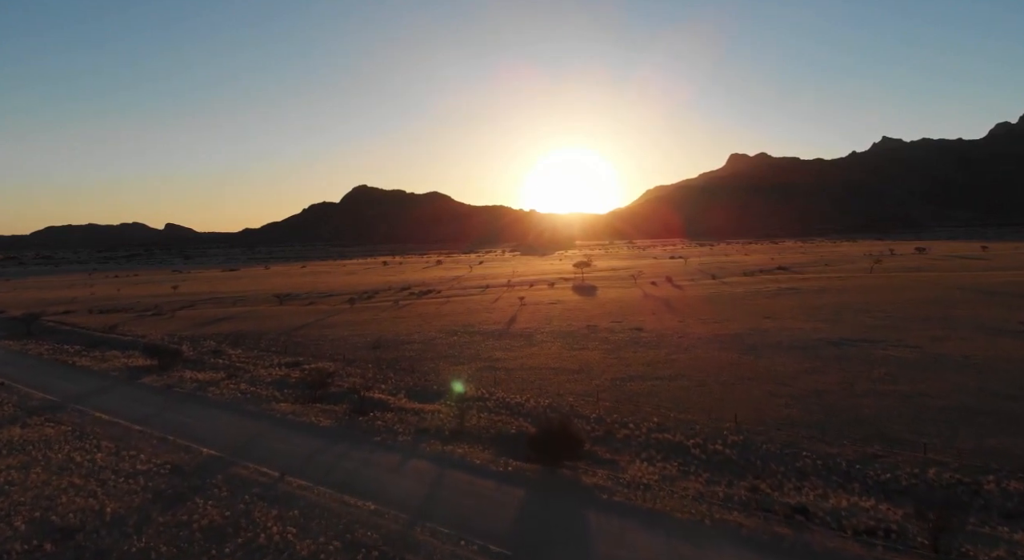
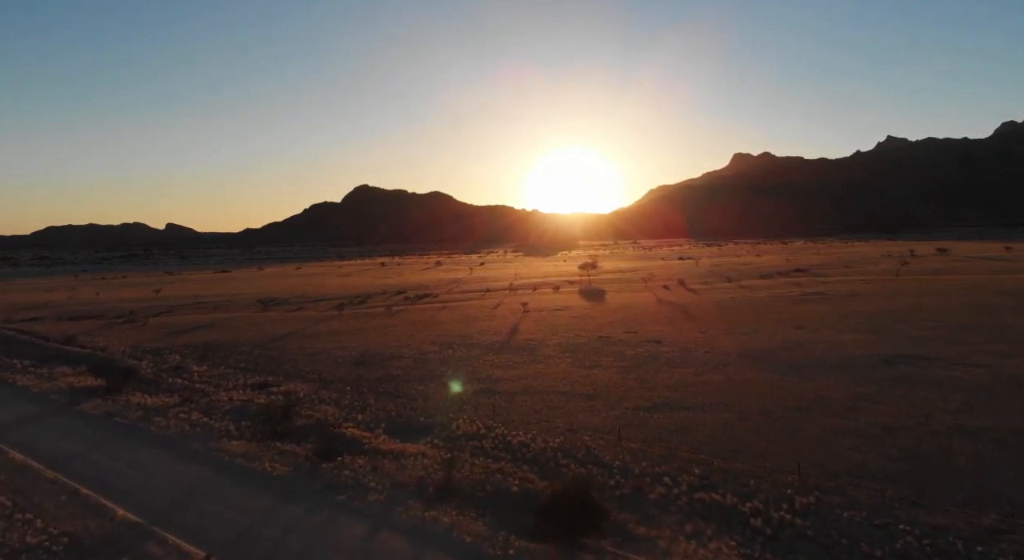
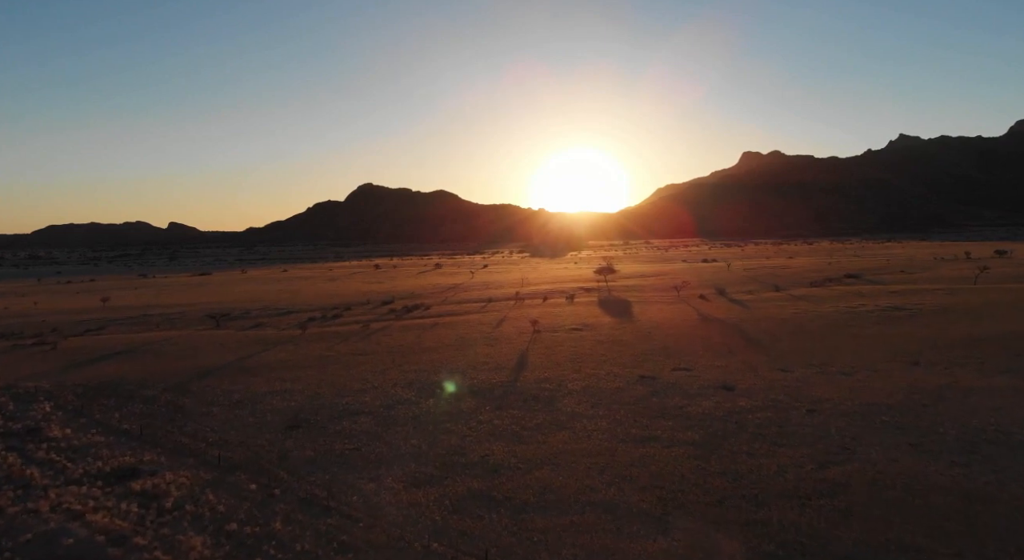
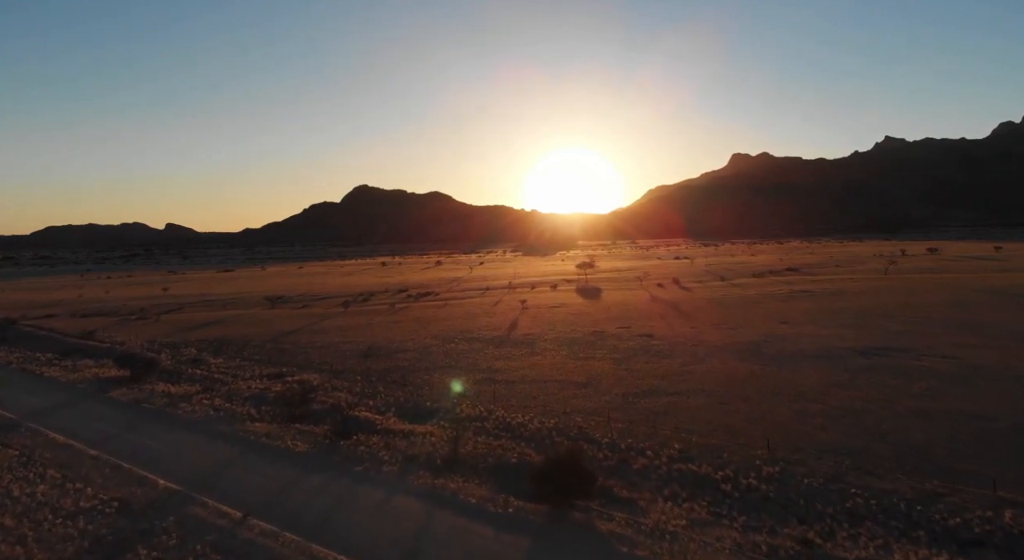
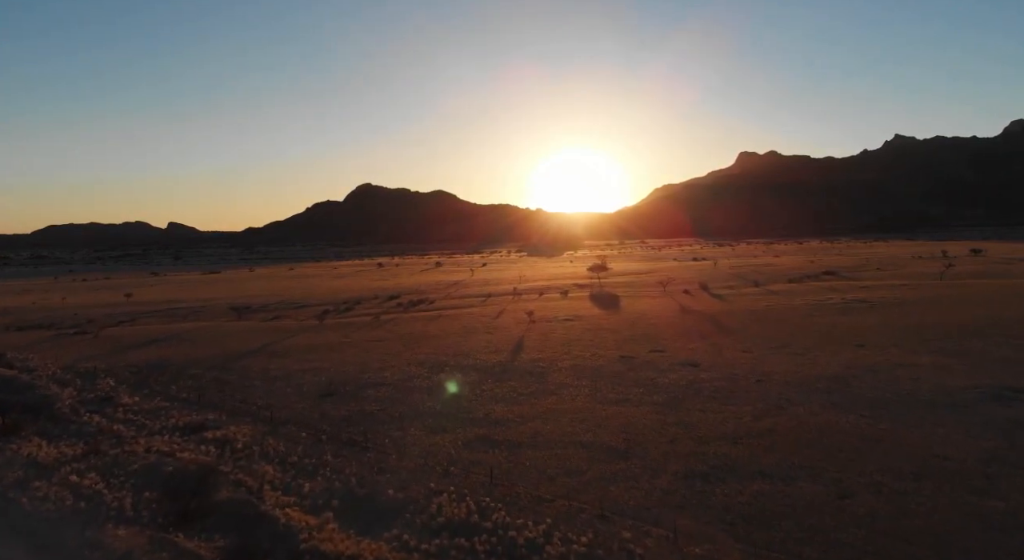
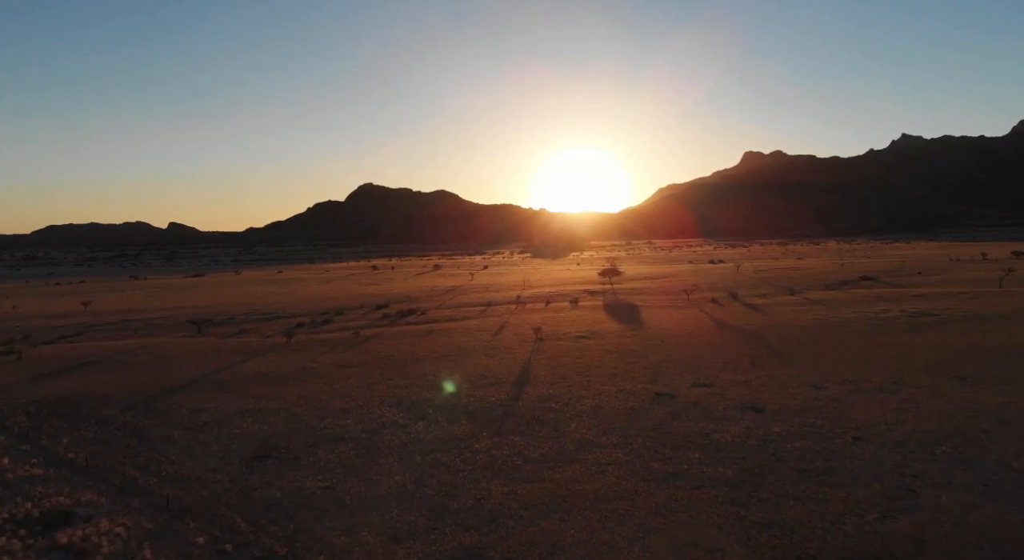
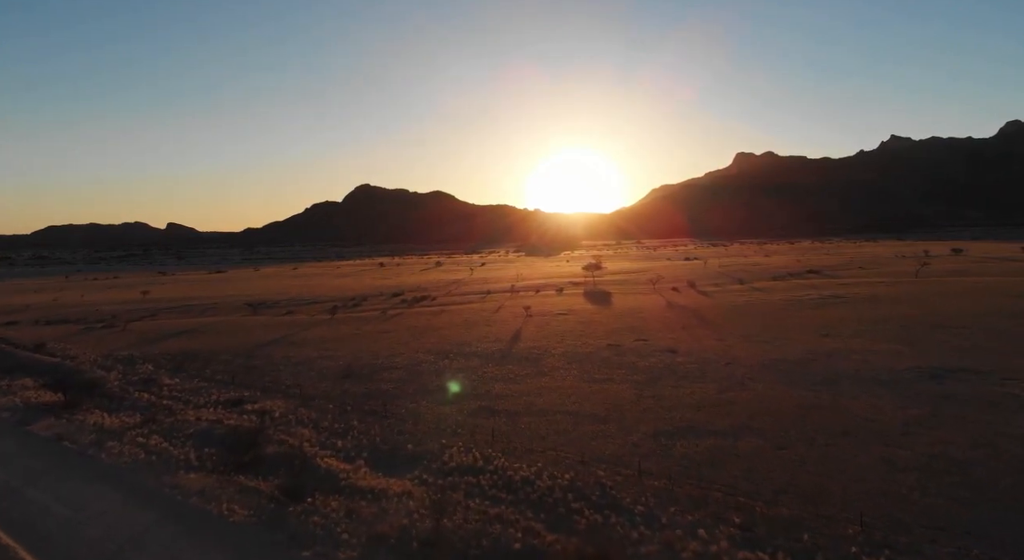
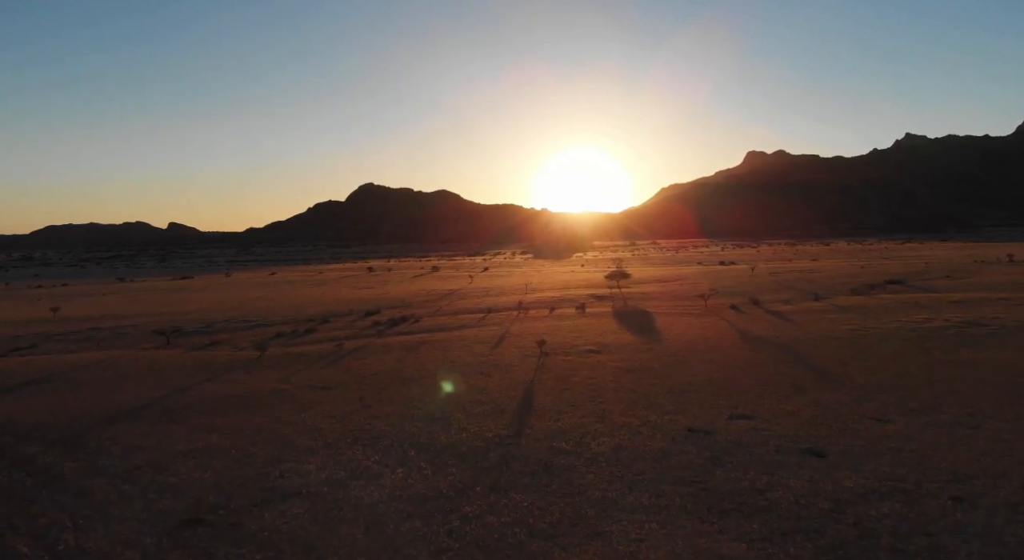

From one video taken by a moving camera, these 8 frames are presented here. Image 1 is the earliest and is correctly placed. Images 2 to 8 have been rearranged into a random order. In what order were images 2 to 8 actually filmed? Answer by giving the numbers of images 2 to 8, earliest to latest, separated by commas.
4, 2, 7, 5, 3, 6, 8
